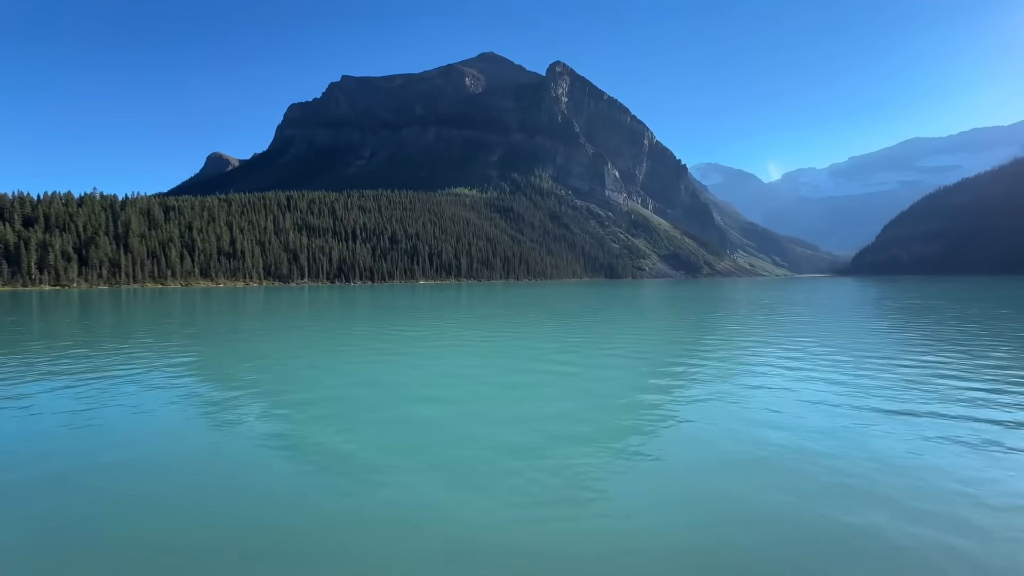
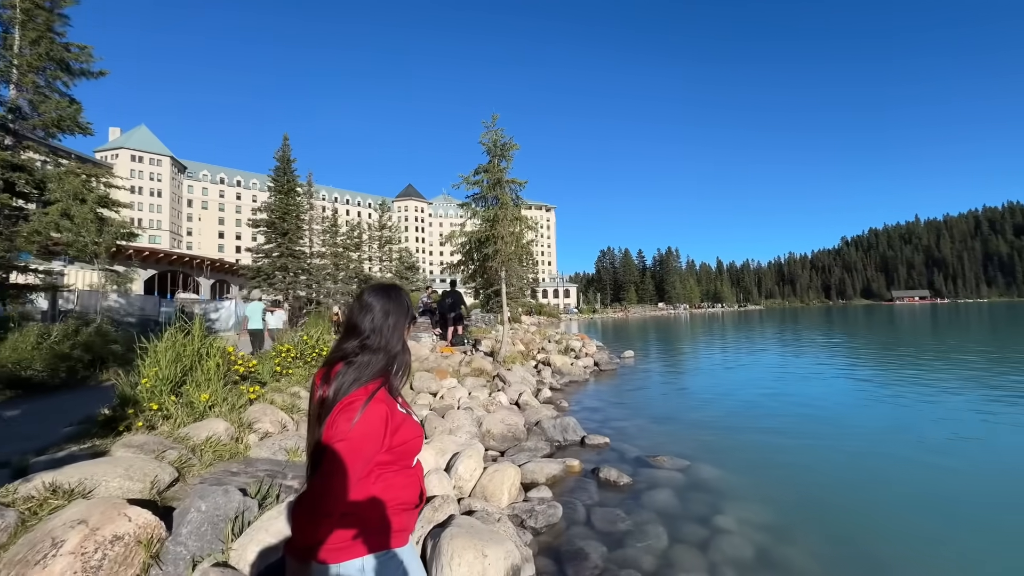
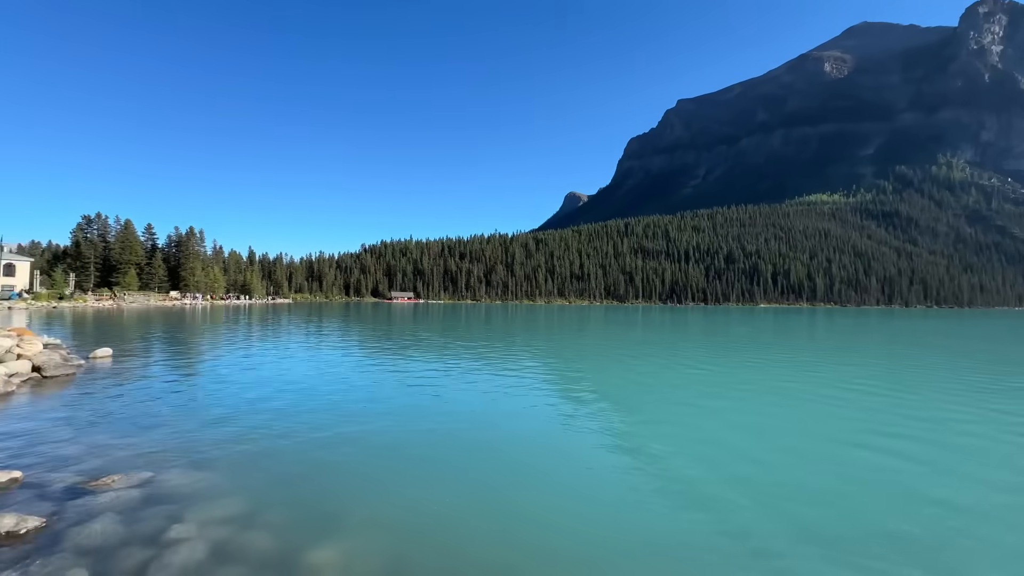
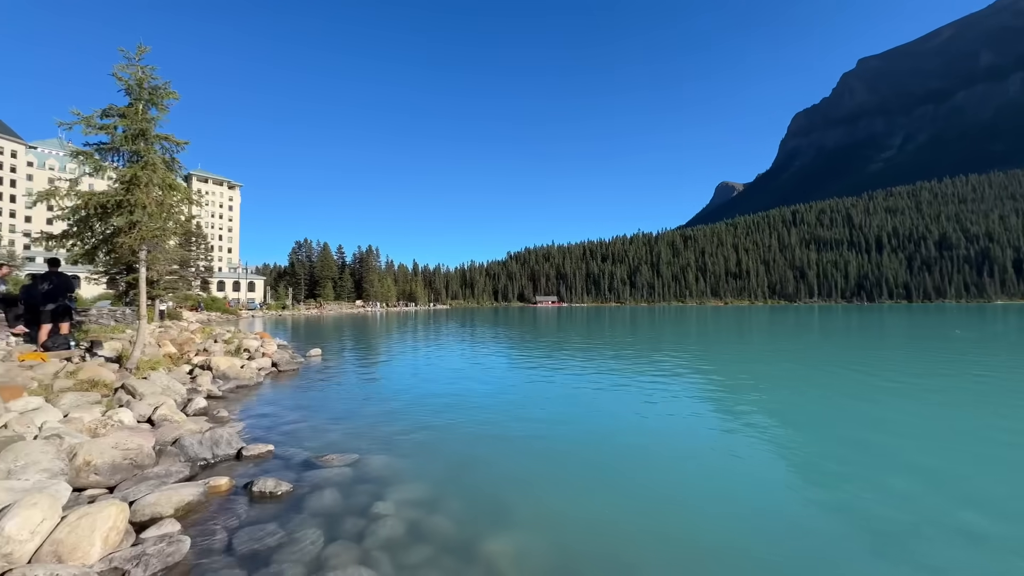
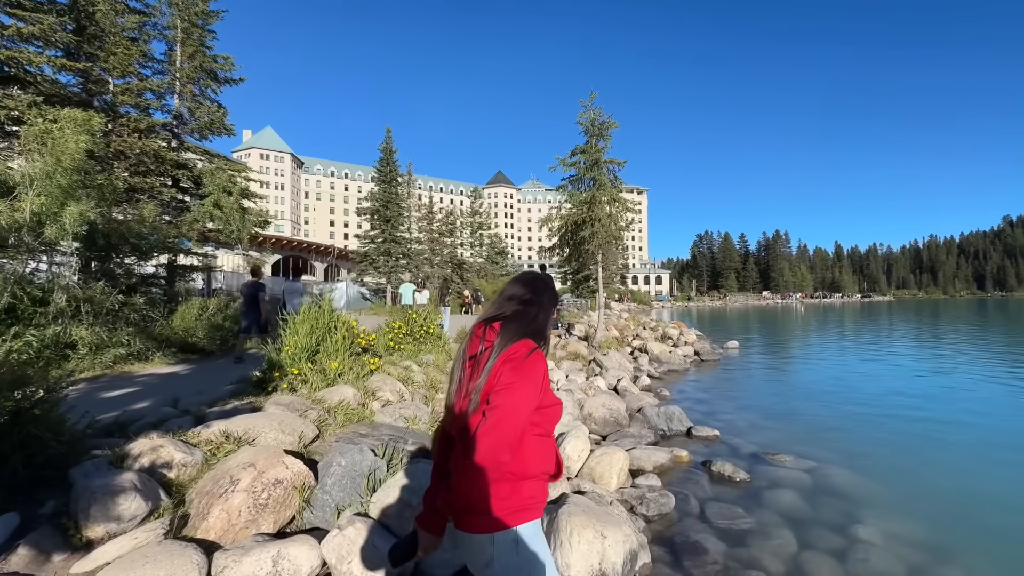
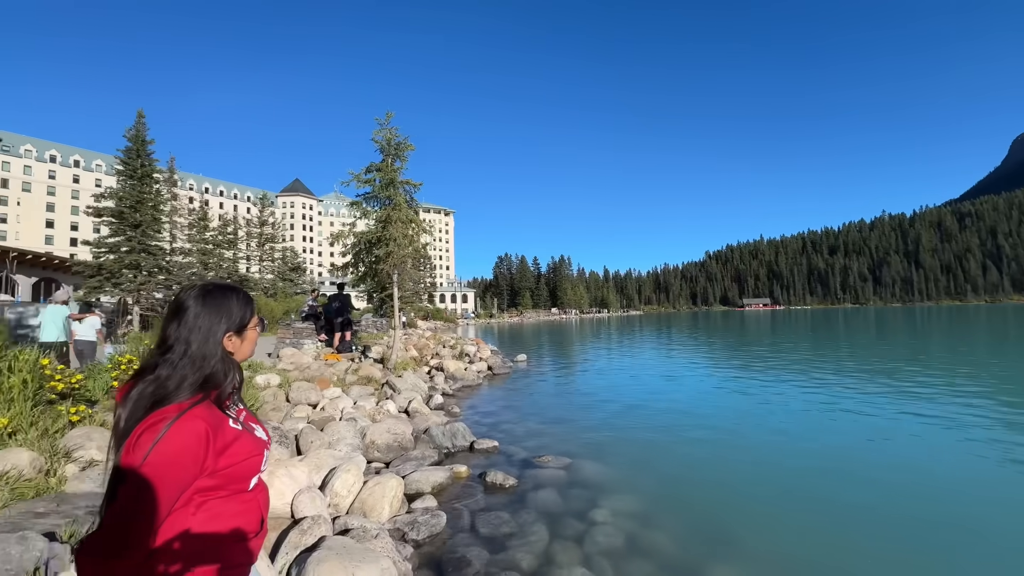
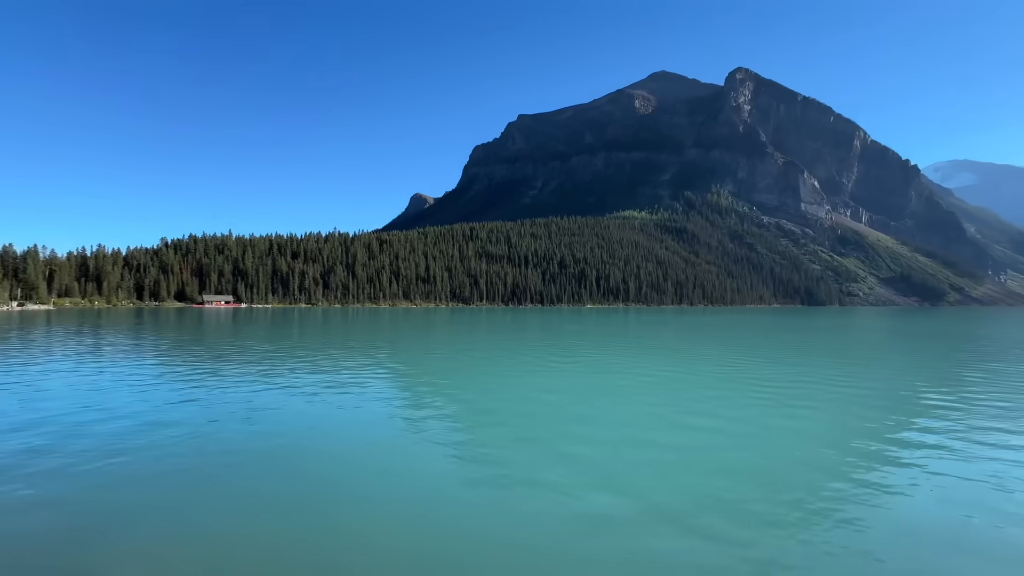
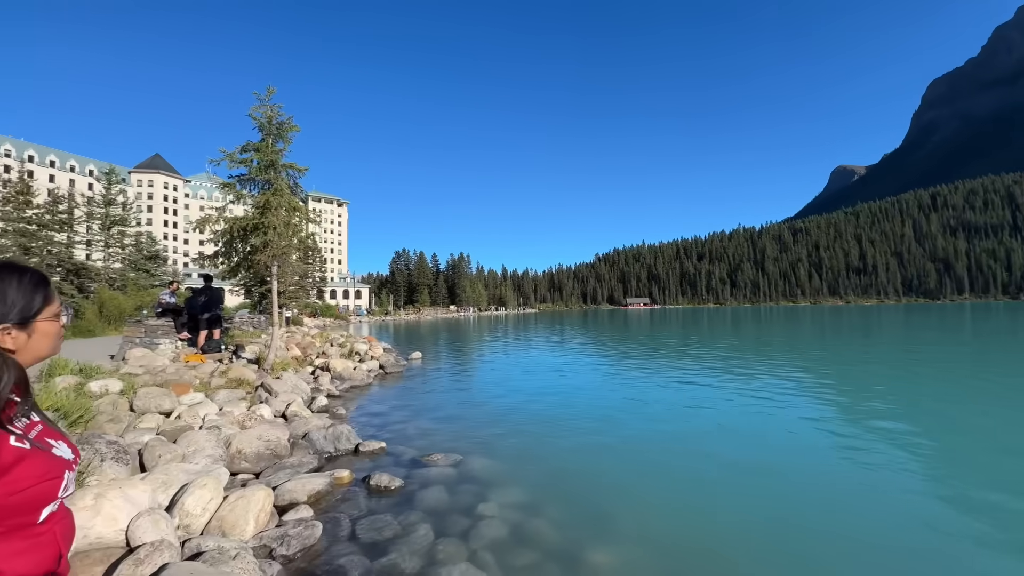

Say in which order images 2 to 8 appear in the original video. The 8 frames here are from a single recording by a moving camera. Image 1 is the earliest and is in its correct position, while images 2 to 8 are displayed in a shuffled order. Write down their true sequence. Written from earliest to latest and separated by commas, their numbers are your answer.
7, 3, 4, 8, 6, 2, 5
